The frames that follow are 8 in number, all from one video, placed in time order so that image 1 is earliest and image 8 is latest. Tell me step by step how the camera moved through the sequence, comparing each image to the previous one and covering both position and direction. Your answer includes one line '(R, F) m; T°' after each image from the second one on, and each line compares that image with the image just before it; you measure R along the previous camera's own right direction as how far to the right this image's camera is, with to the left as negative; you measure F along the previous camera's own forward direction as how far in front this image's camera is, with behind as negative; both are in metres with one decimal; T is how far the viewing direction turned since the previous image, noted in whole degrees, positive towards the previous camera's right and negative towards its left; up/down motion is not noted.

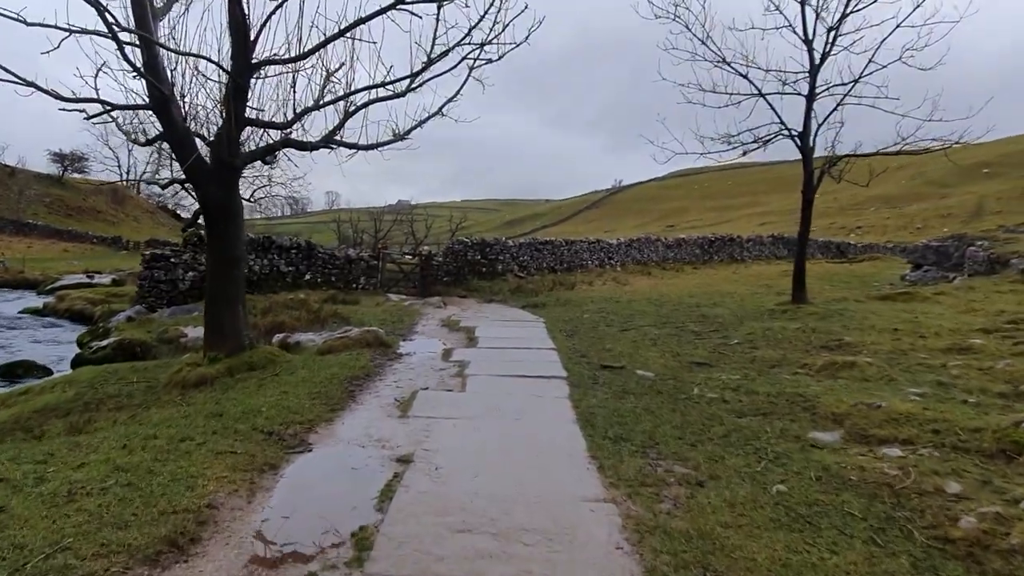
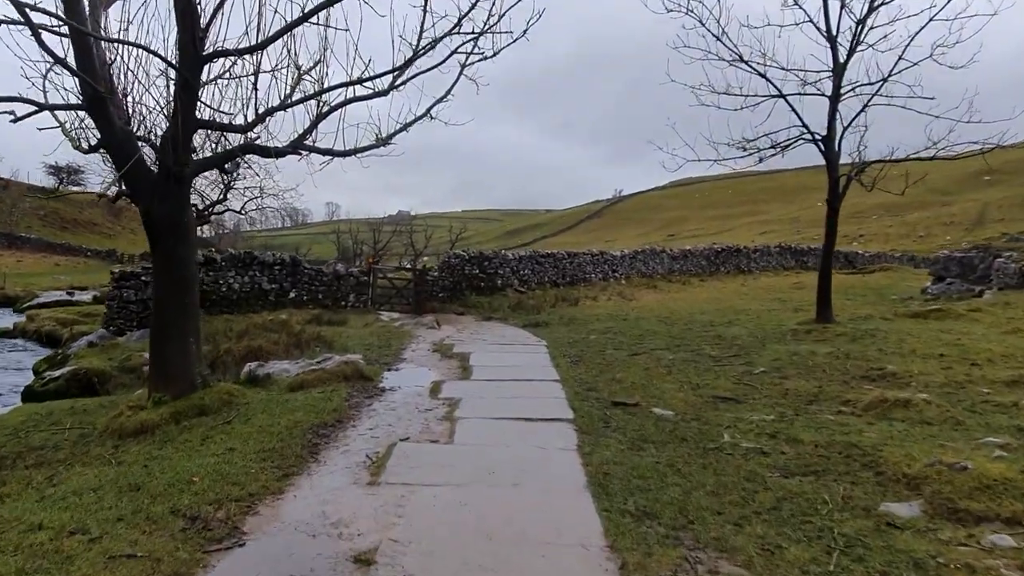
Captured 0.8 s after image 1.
(0.0, +1.2) m; 0°
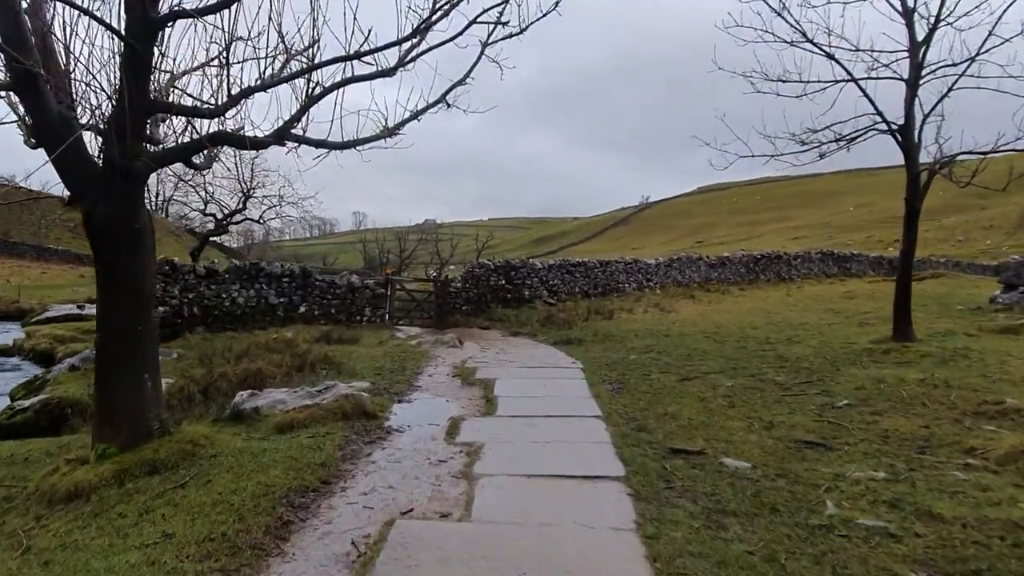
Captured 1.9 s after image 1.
(-0.1, +1.6) m; -2°
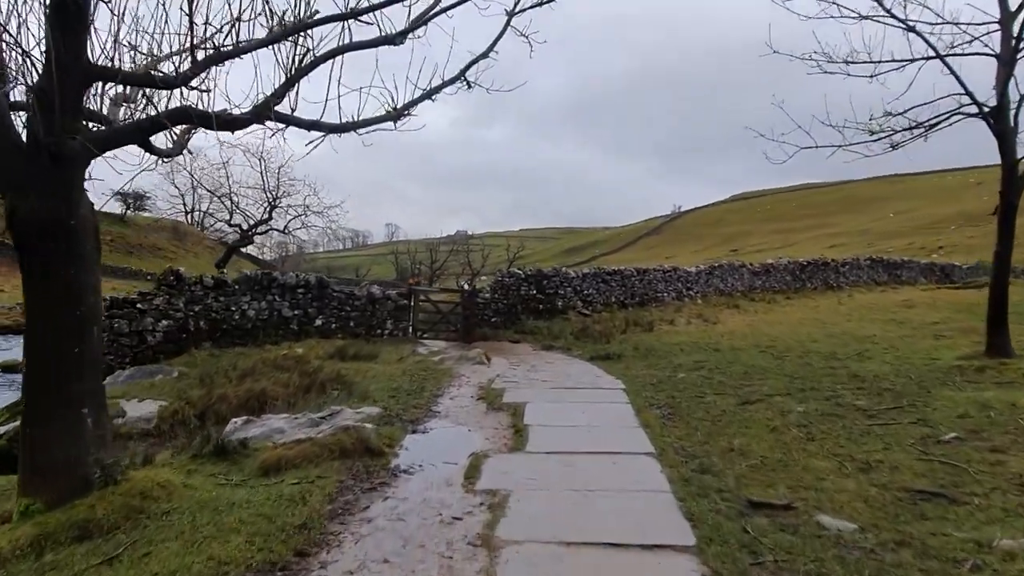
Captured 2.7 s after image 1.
(0.0, +1.3) m; -2°
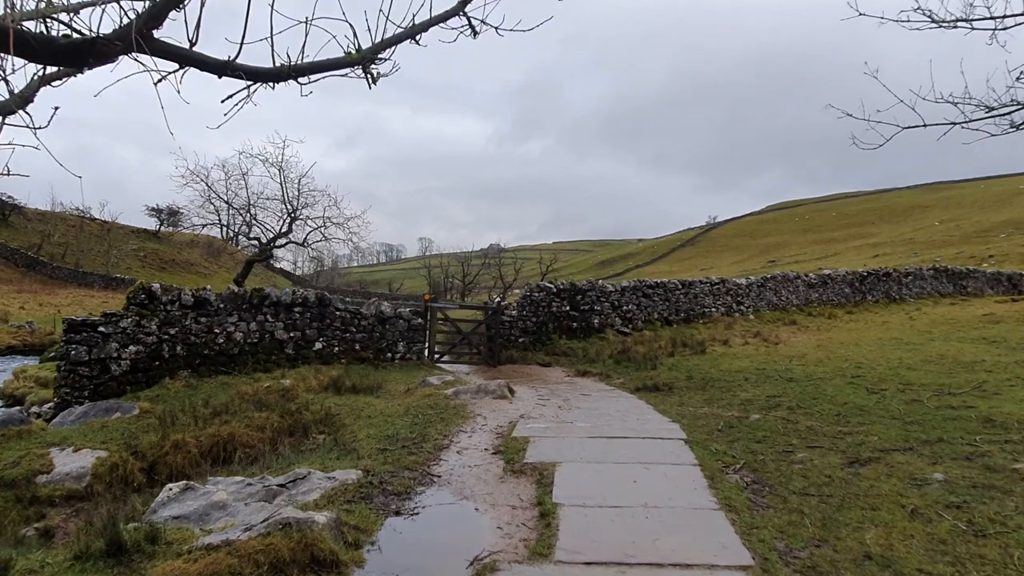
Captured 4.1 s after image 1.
(+0.1, +2.2) m; -3°
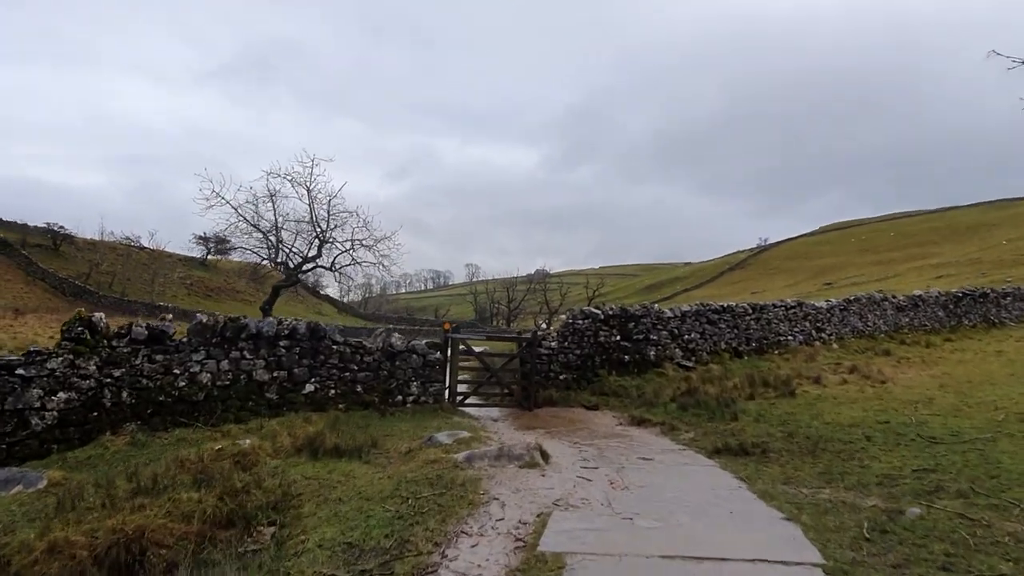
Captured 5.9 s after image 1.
(+0.2, +2.7) m; -4°
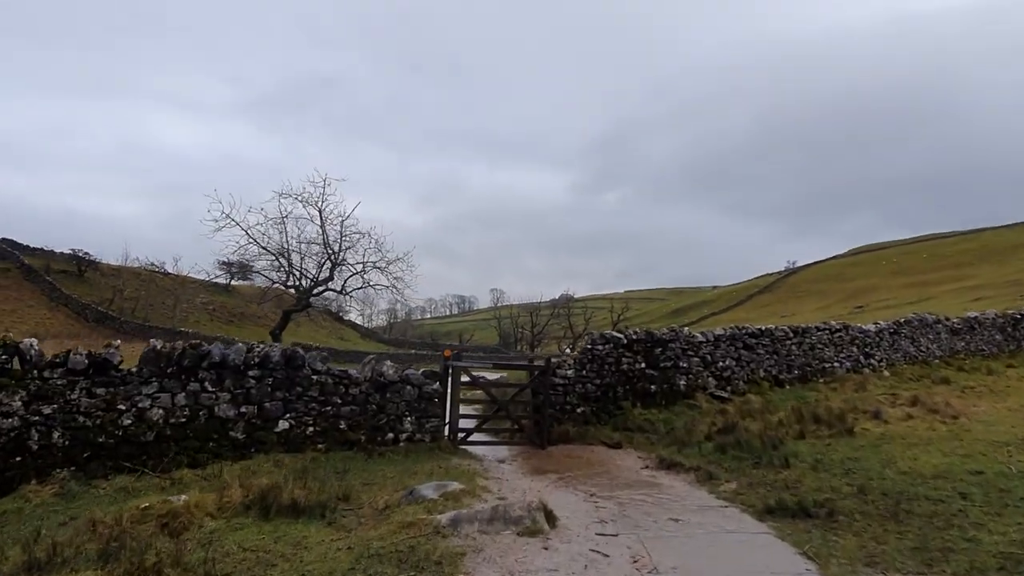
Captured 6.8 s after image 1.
(+0.2, +1.5) m; -2°
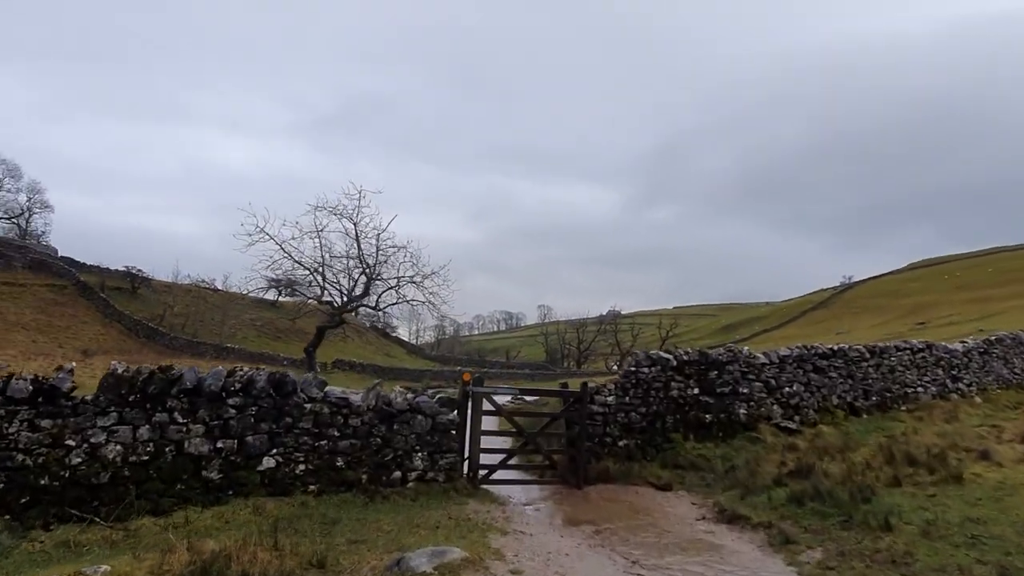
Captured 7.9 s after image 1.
(+0.2, +1.6) m; -4°
